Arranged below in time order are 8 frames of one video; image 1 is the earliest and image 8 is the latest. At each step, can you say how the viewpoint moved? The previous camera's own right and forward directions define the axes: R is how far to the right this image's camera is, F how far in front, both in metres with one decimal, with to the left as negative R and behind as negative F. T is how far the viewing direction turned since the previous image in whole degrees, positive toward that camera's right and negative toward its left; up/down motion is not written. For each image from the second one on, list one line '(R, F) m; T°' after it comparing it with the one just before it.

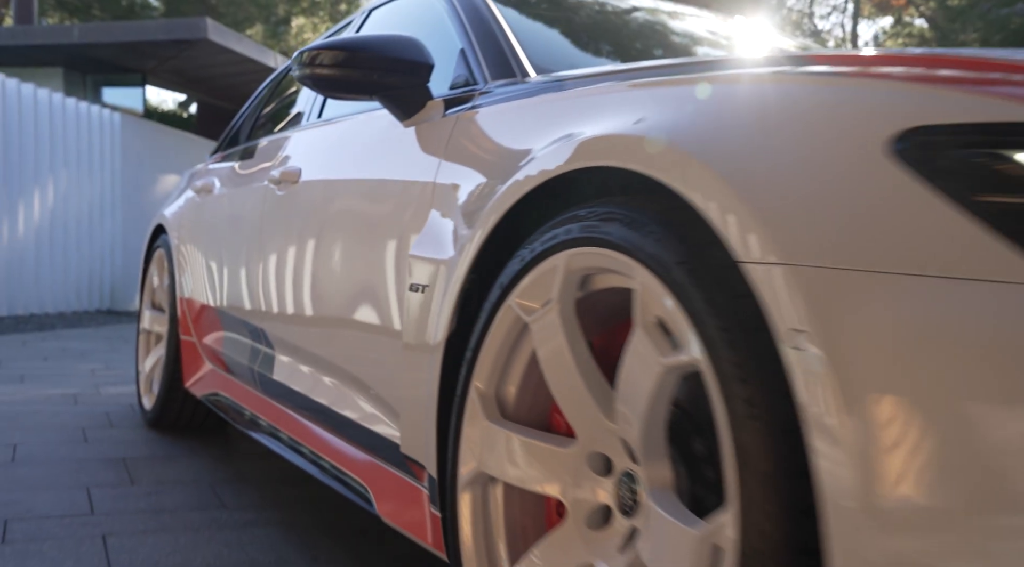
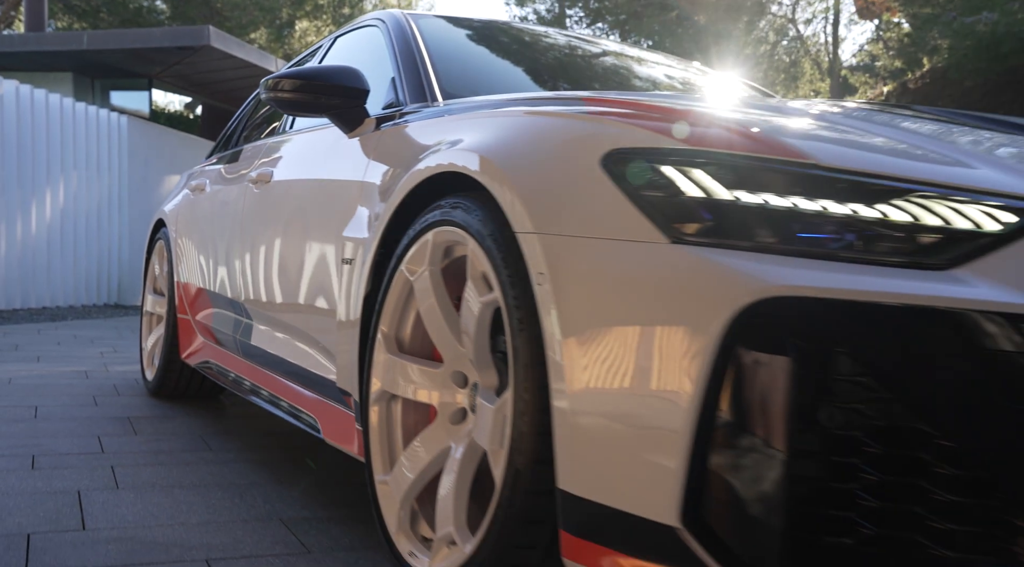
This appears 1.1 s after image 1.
(+0.3, -0.6) m; 0°
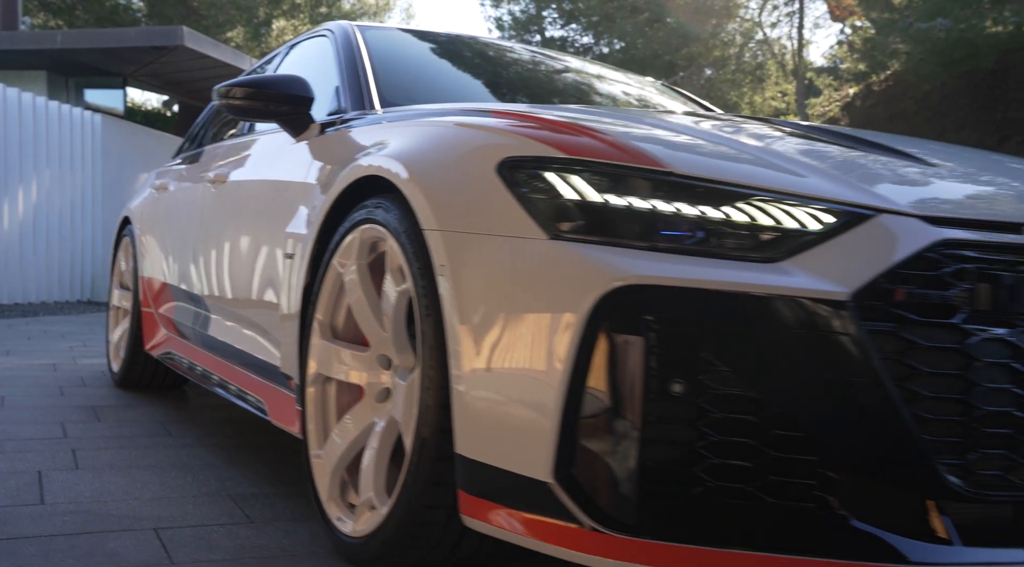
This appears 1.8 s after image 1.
(+0.1, -0.2) m; +1°
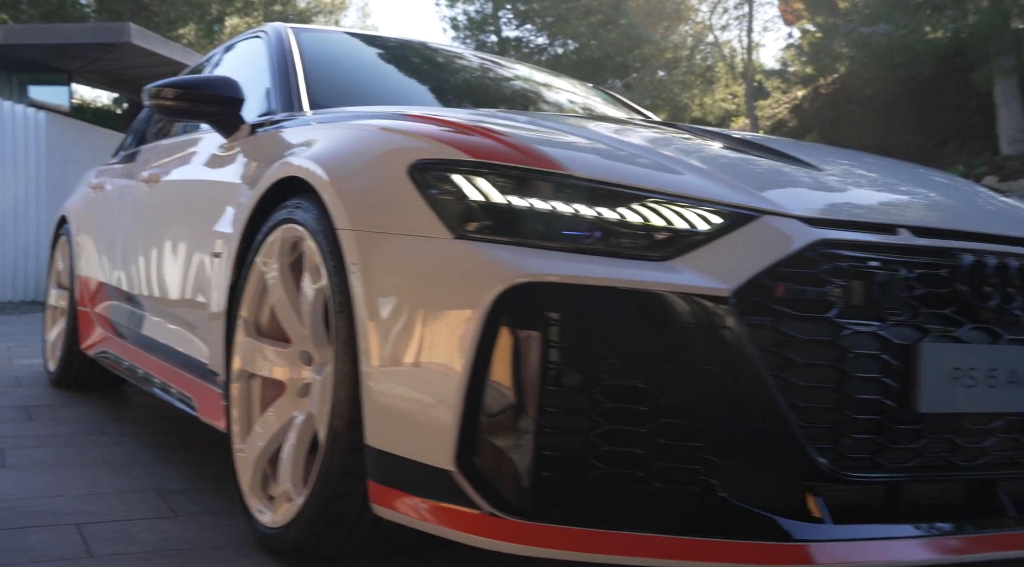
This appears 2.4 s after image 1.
(+0.1, -0.1) m; +3°
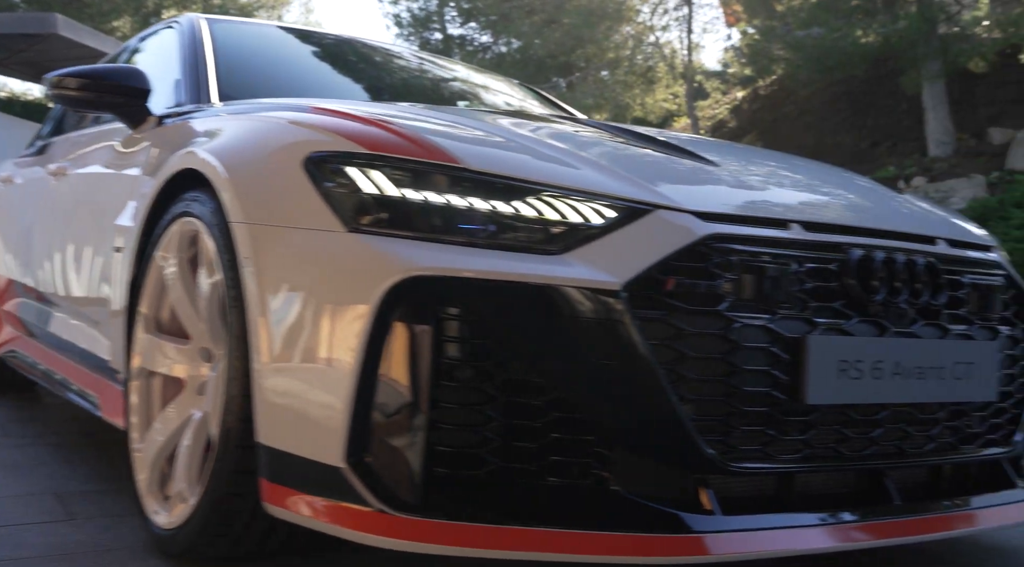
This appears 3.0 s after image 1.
(+0.1, 0.0) m; +3°
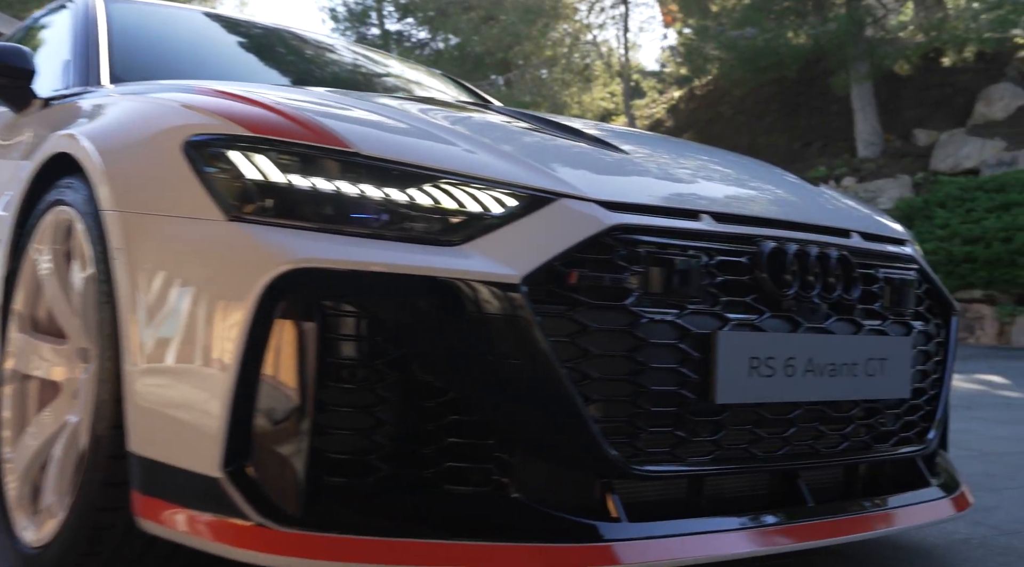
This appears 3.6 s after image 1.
(+0.1, +0.1) m; +4°
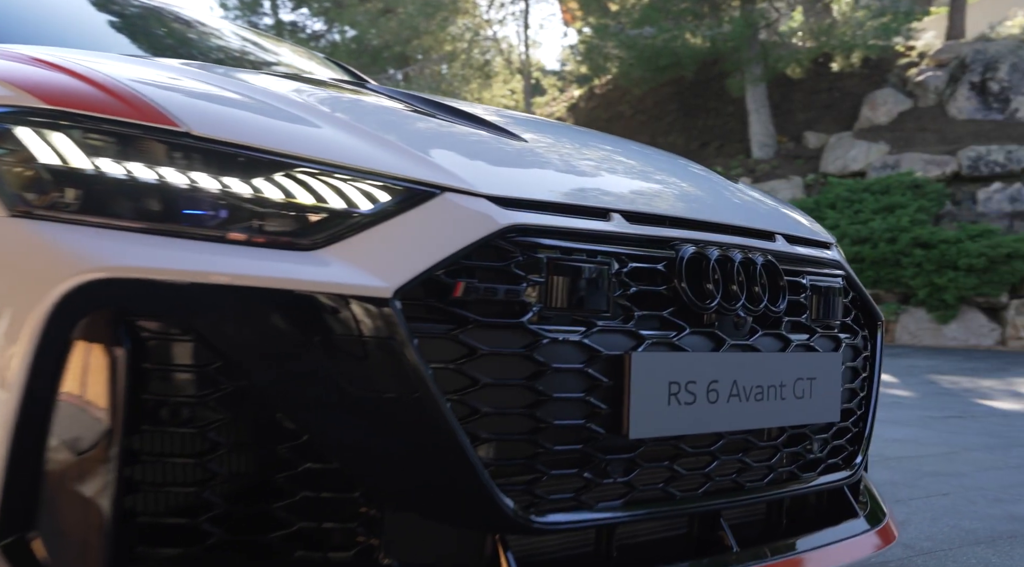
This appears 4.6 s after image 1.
(0.0, +0.3) m; +6°
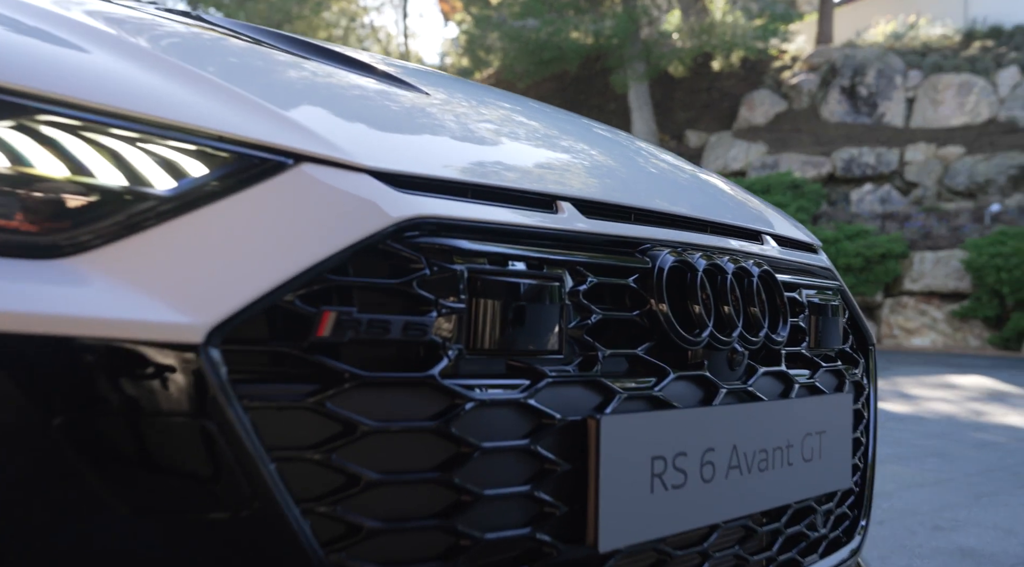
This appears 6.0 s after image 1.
(0.0, +0.5) m; +7°
